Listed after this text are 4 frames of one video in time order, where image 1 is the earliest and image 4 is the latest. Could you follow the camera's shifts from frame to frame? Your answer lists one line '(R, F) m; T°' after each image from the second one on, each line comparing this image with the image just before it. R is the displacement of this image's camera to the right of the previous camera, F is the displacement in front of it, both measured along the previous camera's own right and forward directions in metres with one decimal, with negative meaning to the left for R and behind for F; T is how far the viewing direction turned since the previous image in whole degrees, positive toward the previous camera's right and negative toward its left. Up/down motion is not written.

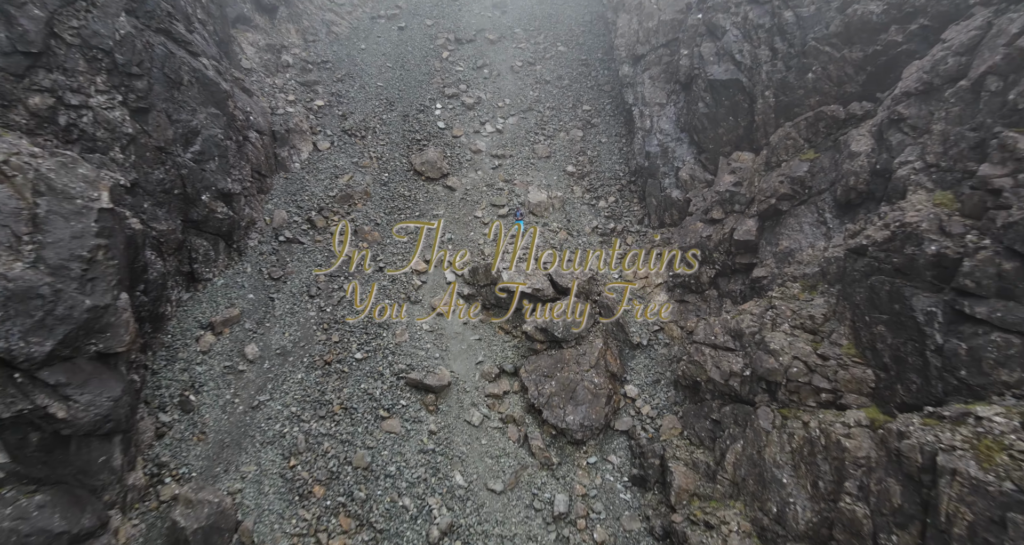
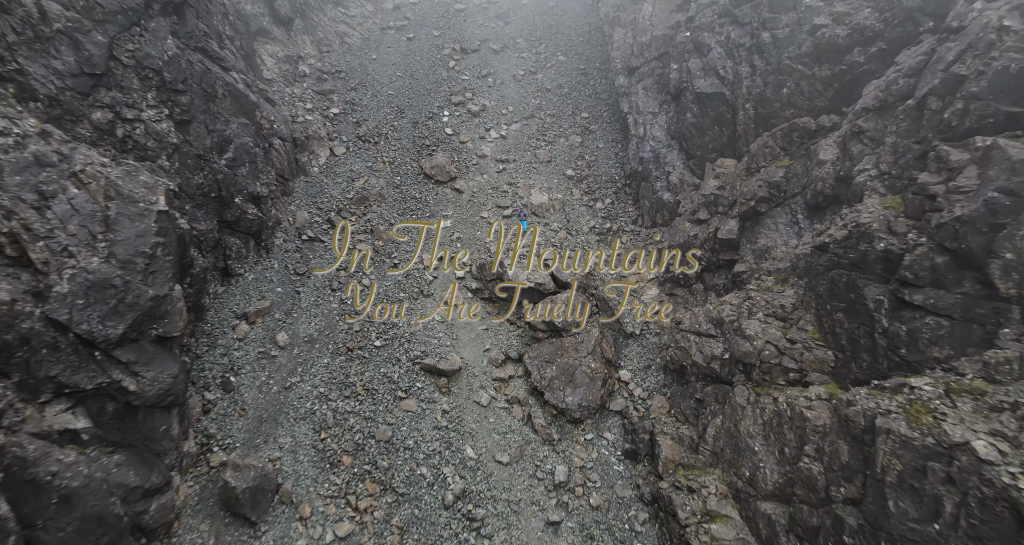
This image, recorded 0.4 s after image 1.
(-0.2, -1.6) m; 0°
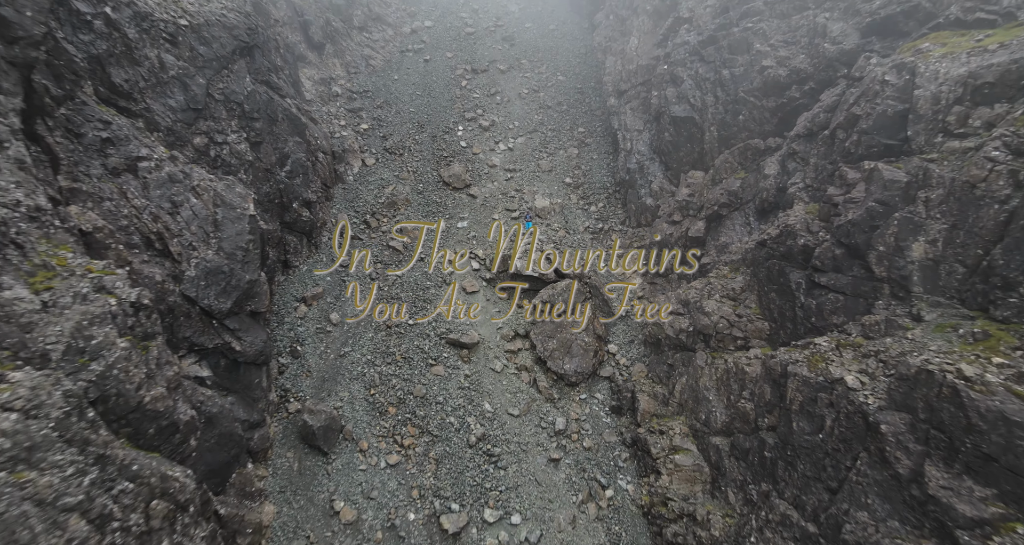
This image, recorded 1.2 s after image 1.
(-0.3, -3.7) m; 0°
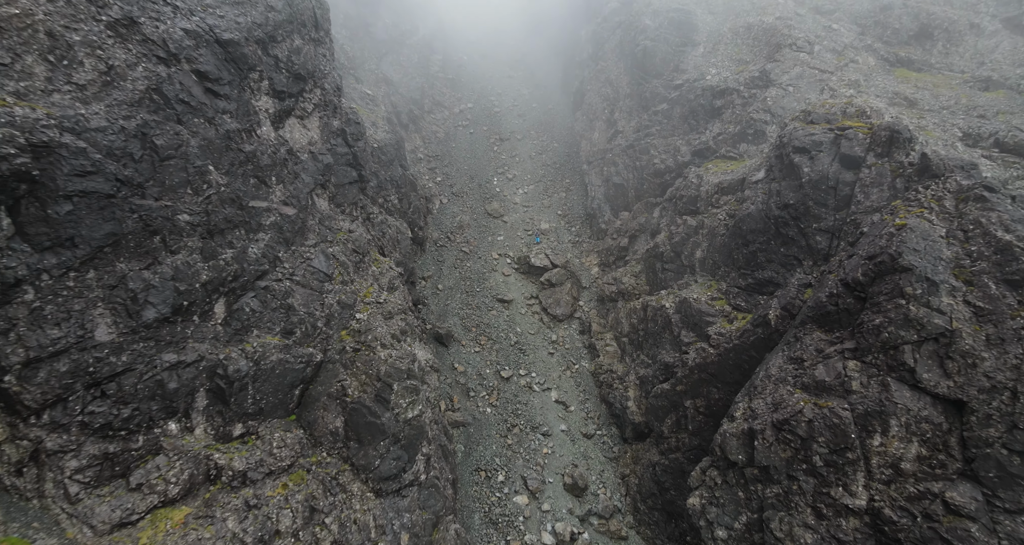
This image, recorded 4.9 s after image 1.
(-1.3, -18.3) m; 0°
